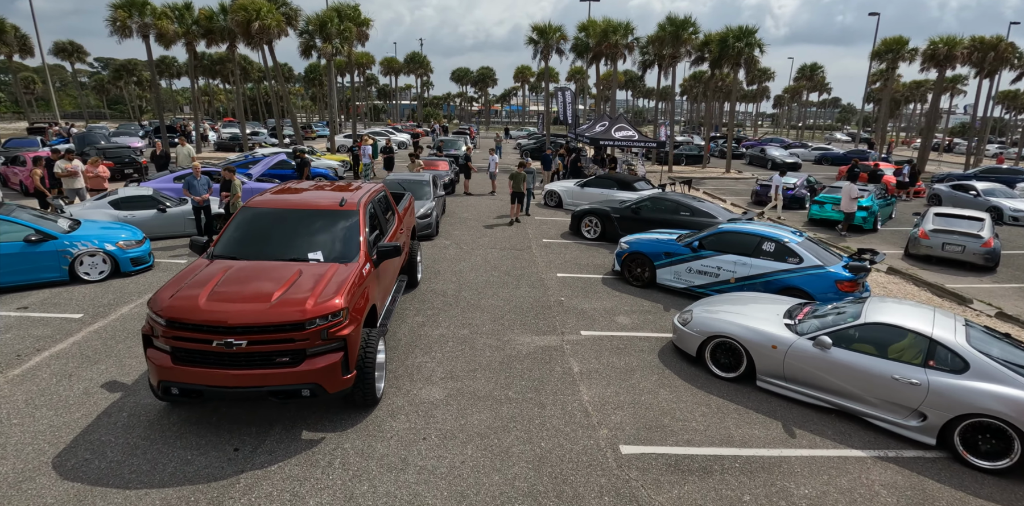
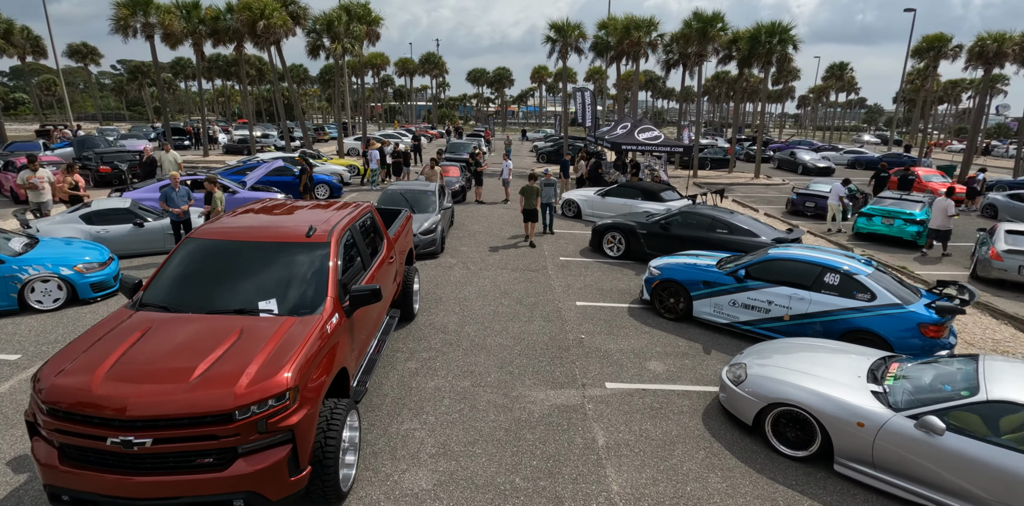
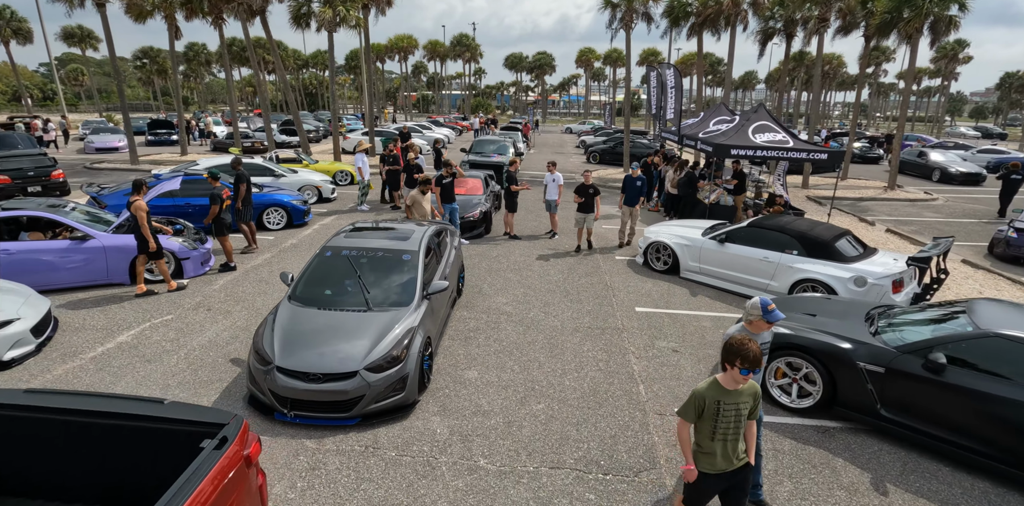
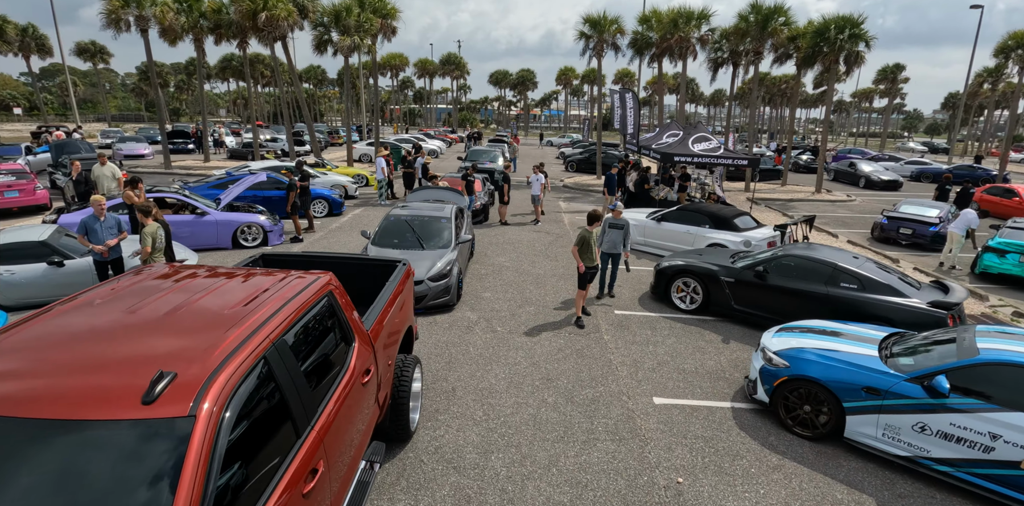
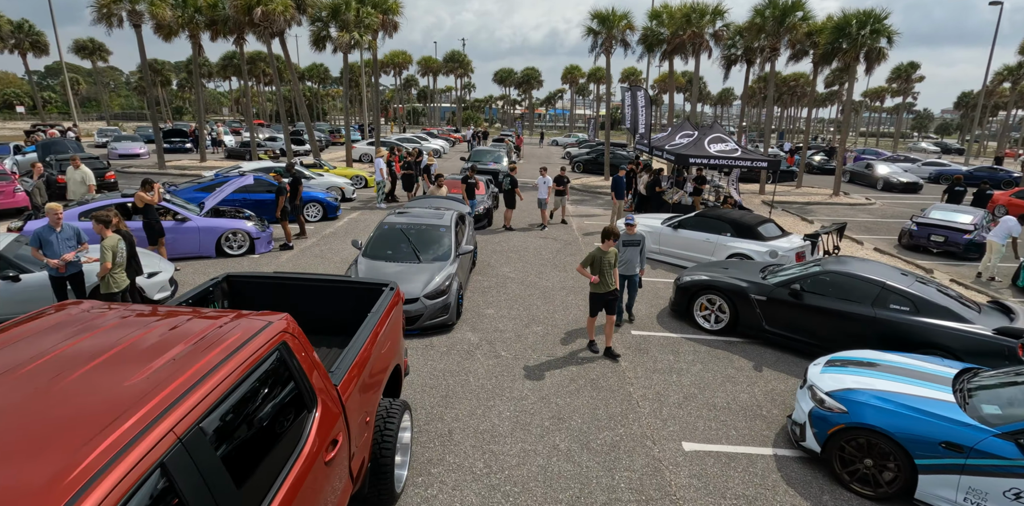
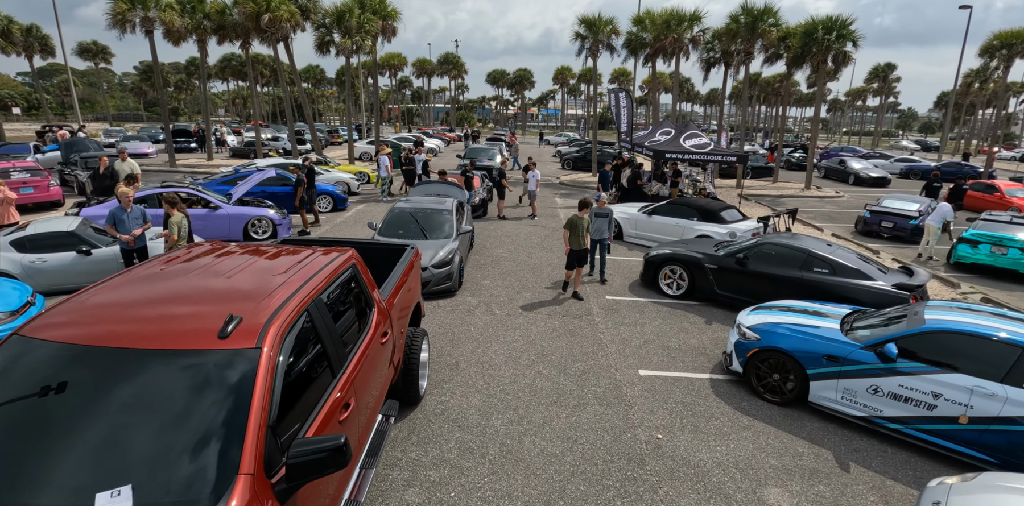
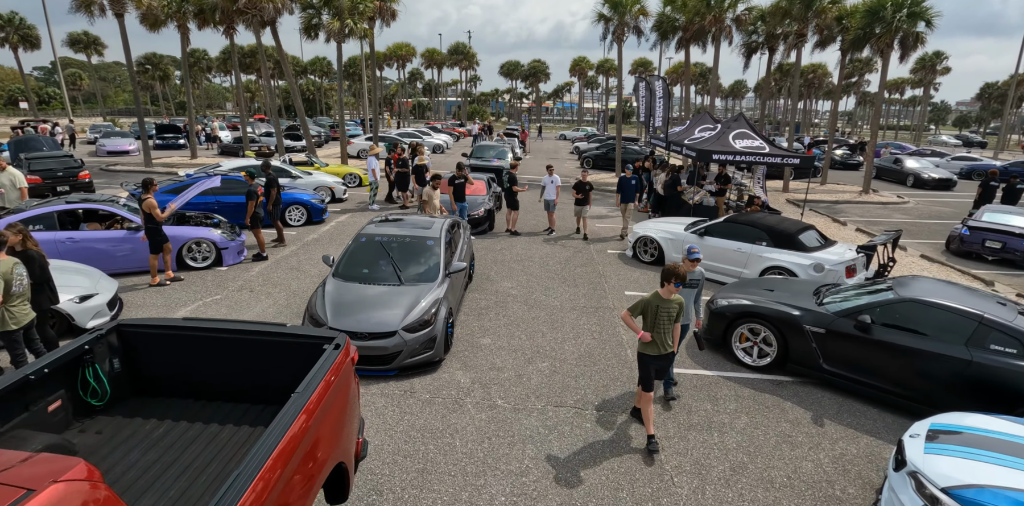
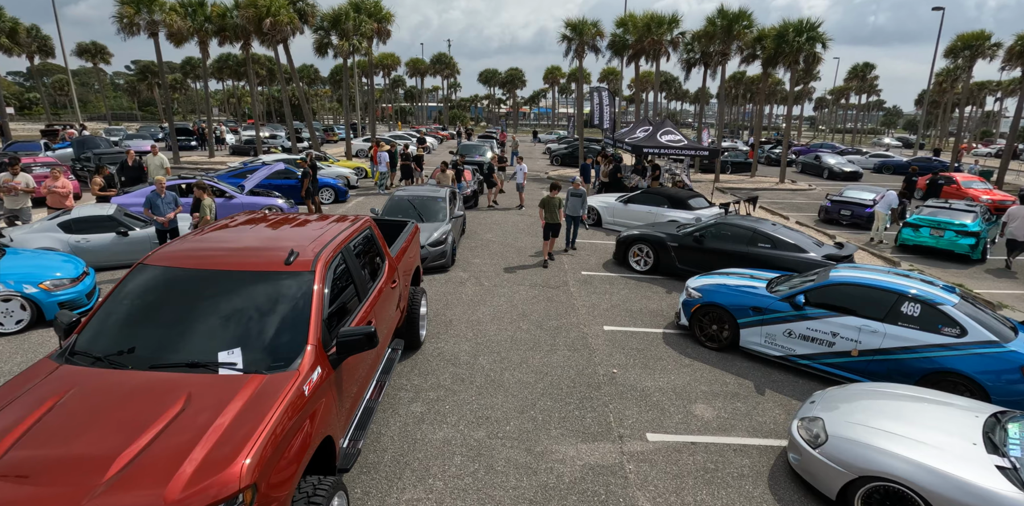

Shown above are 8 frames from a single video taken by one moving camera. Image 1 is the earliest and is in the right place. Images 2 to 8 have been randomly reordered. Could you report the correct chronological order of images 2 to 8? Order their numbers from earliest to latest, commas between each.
2, 8, 6, 4, 5, 7, 3
